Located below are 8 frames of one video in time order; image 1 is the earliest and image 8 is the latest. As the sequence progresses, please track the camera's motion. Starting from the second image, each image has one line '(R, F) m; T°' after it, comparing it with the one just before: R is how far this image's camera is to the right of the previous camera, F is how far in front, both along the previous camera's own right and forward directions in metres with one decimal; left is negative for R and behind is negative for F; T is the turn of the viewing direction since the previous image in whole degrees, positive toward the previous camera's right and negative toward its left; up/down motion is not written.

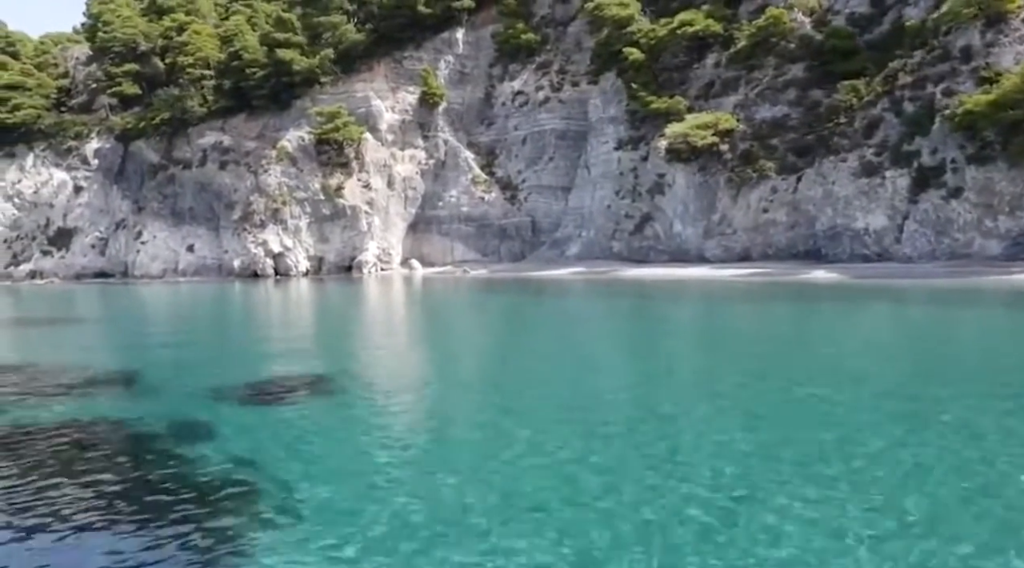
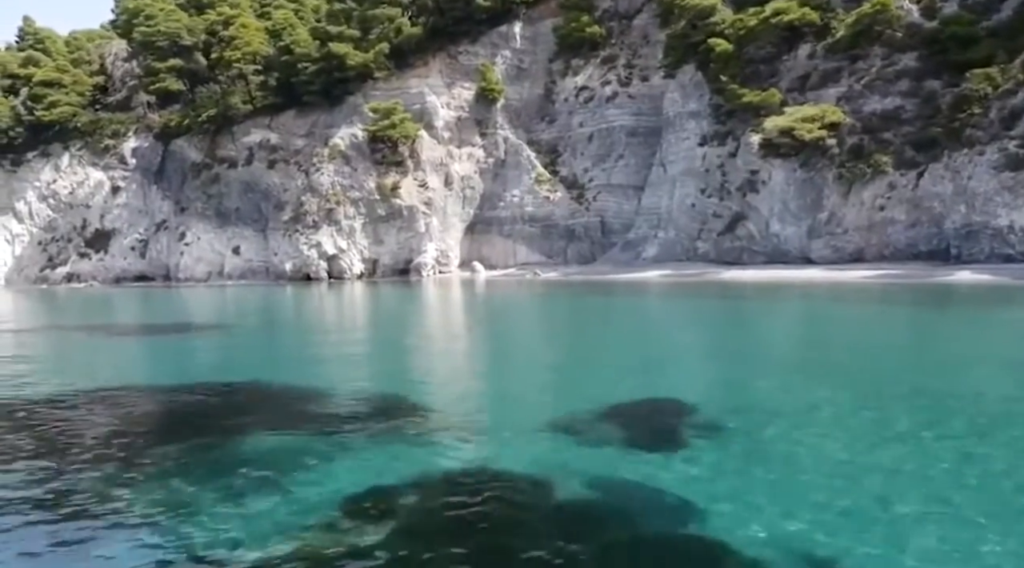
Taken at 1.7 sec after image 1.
(-3.7, +2.3) m; 0°
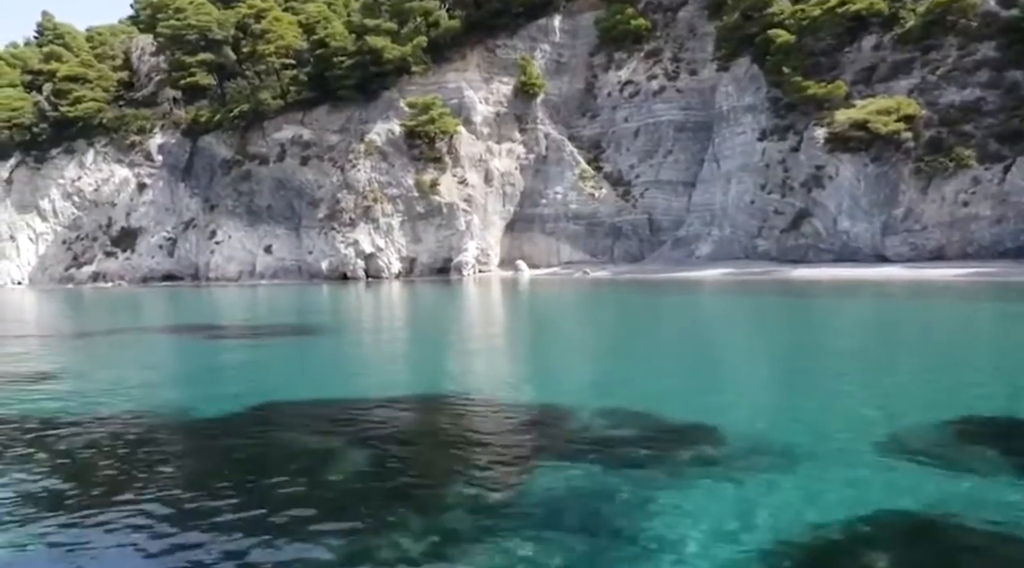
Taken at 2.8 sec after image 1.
(-2.4, +1.4) m; 0°
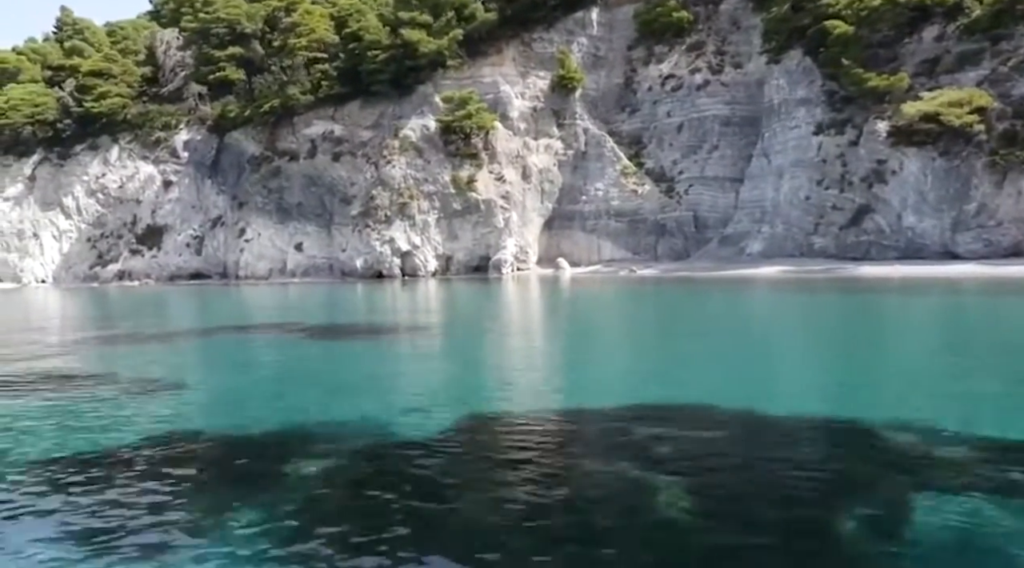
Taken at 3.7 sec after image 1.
(-2.1, +1.1) m; 0°
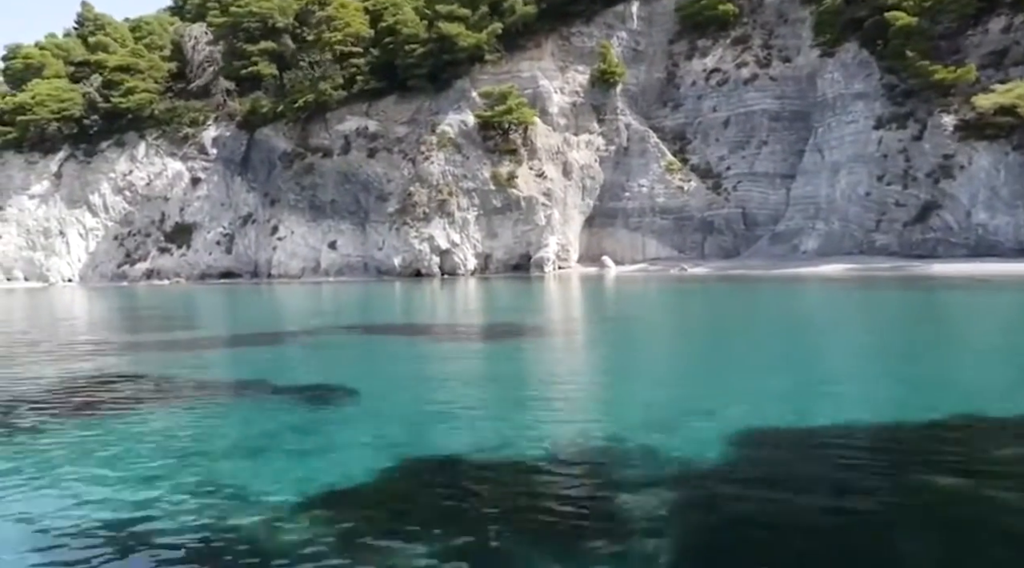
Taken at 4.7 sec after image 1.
(-2.2, +1.0) m; 0°
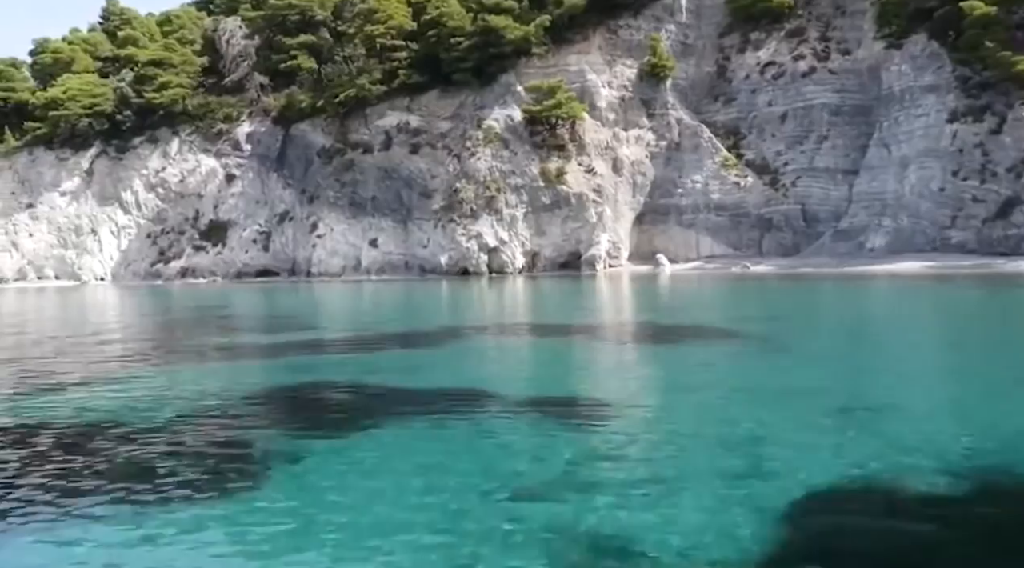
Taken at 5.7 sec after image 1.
(-2.6, +1.2) m; 0°
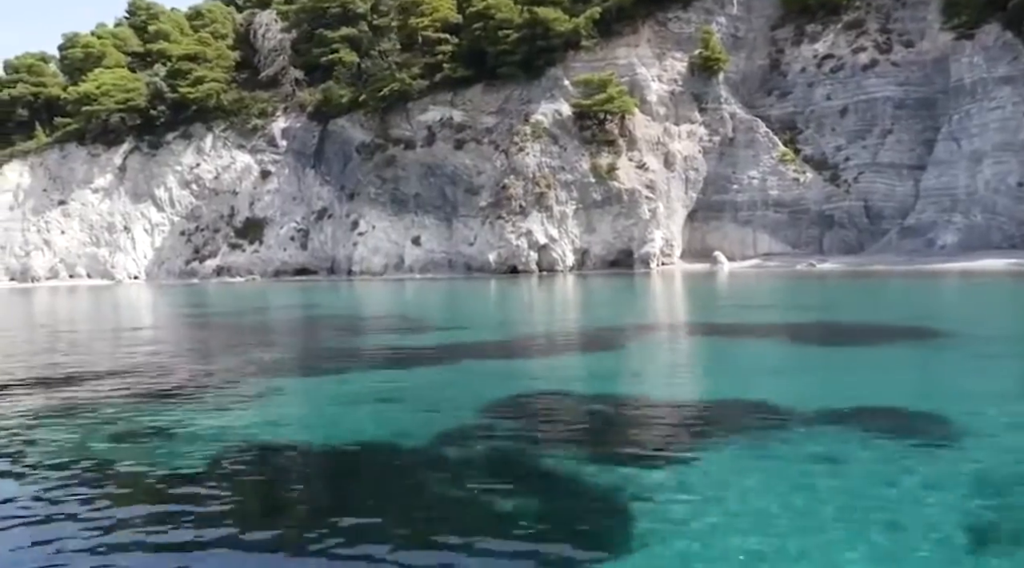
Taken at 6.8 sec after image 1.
(-2.5, +1.2) m; 0°
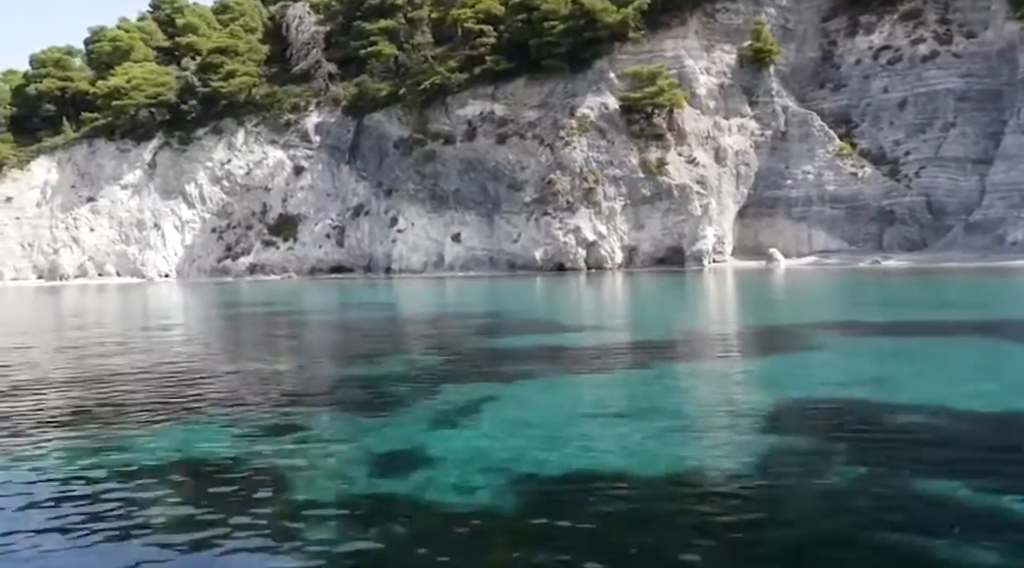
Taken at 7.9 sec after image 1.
(-2.3, +1.2) m; 0°
